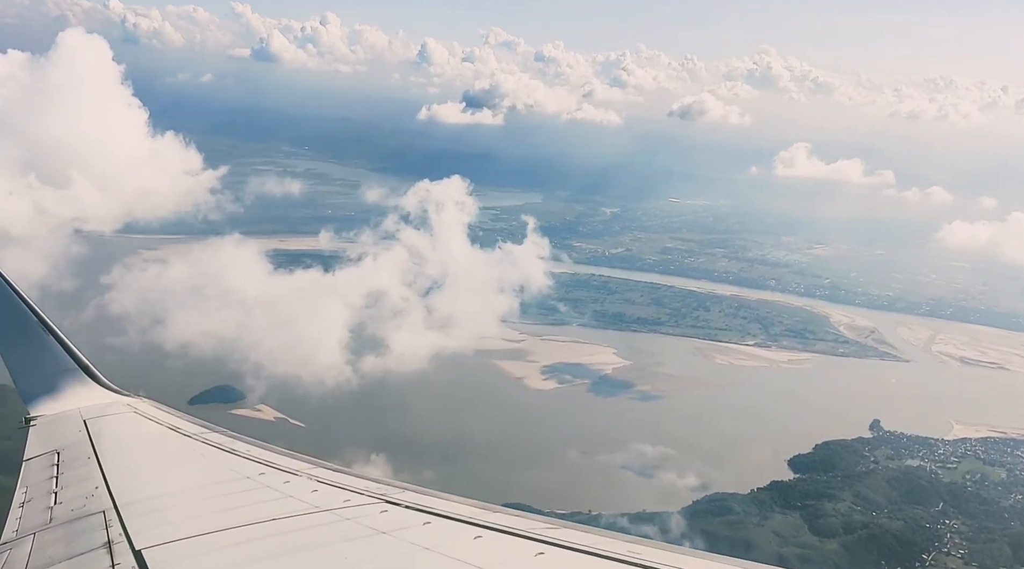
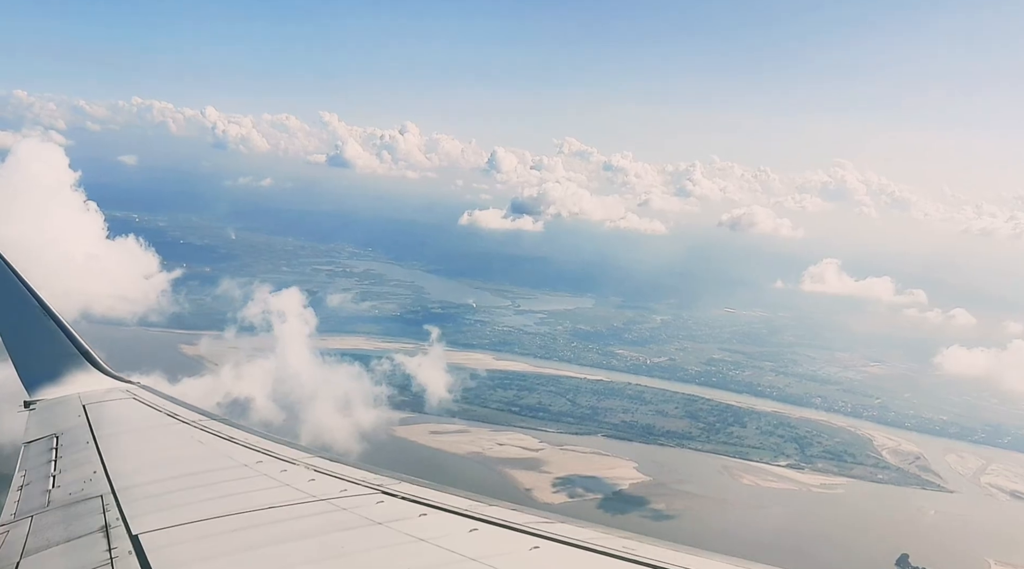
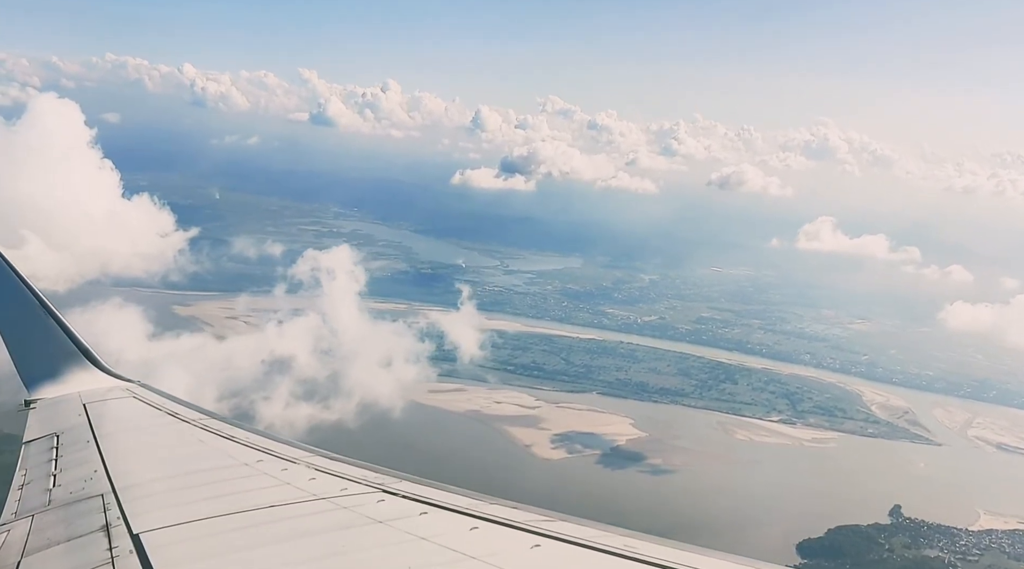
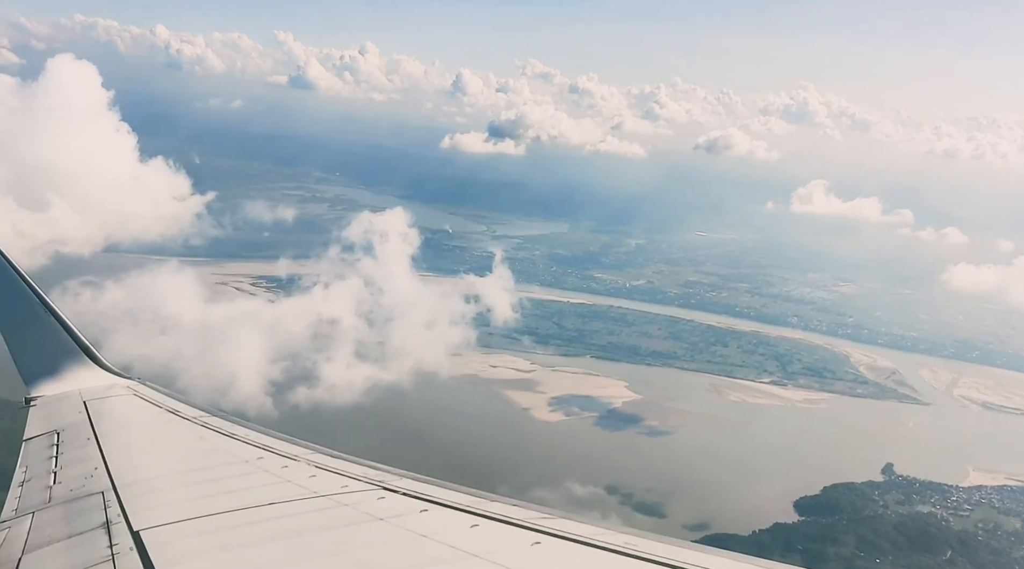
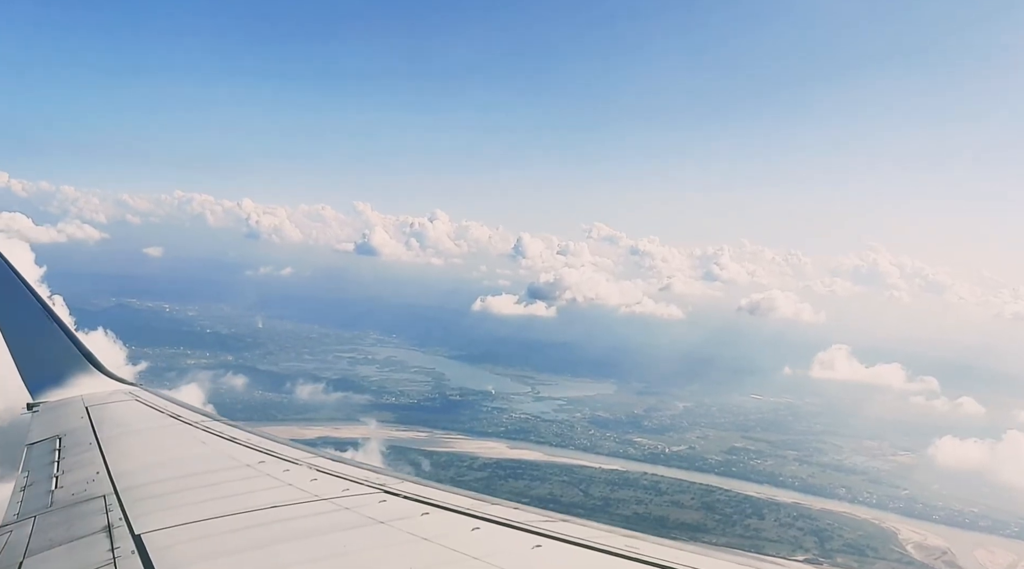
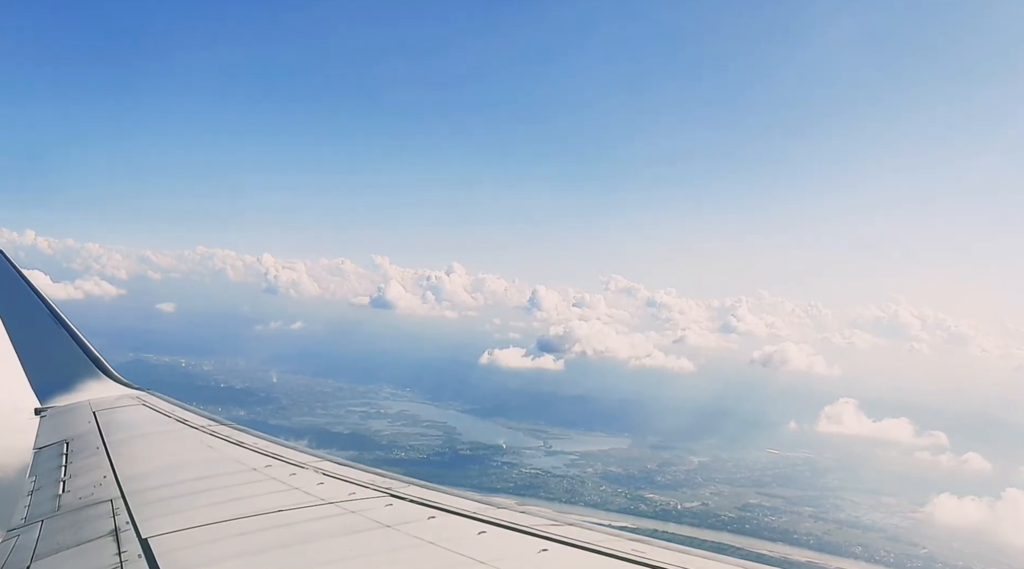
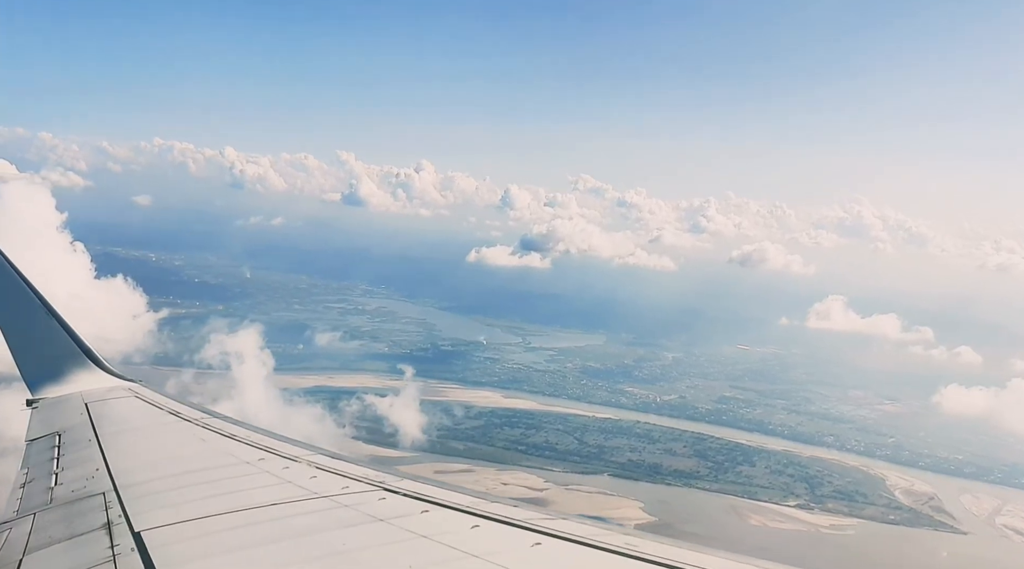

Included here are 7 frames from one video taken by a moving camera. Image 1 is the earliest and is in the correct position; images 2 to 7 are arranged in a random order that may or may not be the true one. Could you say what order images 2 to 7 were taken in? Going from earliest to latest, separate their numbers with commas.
4, 3, 2, 7, 5, 6
